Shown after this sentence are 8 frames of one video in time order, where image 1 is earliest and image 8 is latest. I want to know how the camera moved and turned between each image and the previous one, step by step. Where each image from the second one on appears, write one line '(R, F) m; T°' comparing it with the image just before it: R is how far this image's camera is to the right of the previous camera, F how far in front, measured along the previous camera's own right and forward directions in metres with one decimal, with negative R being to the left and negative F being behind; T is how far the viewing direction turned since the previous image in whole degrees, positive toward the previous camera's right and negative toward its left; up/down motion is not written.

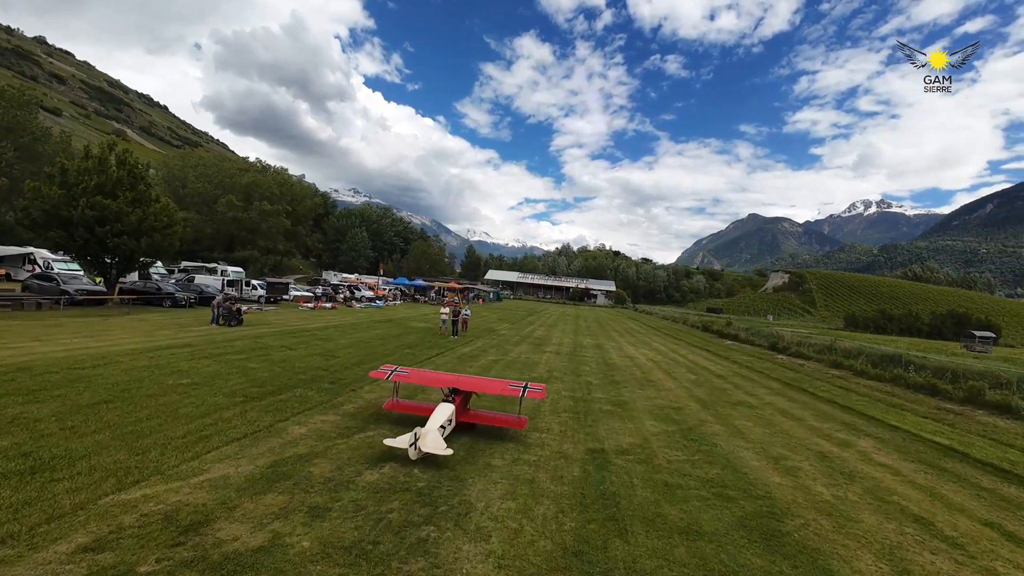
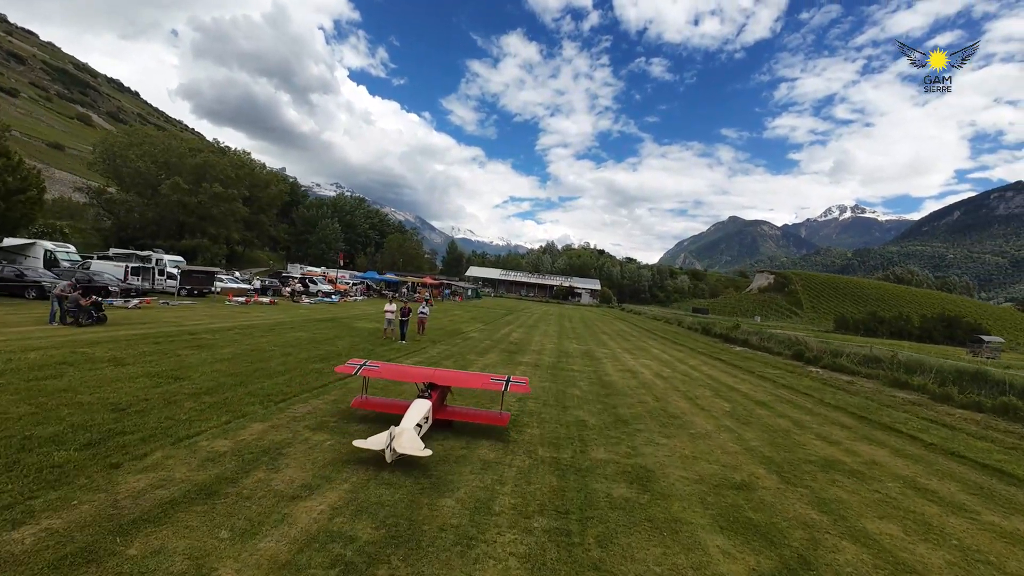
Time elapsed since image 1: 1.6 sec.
(+0.7, +5.1) m; +2°
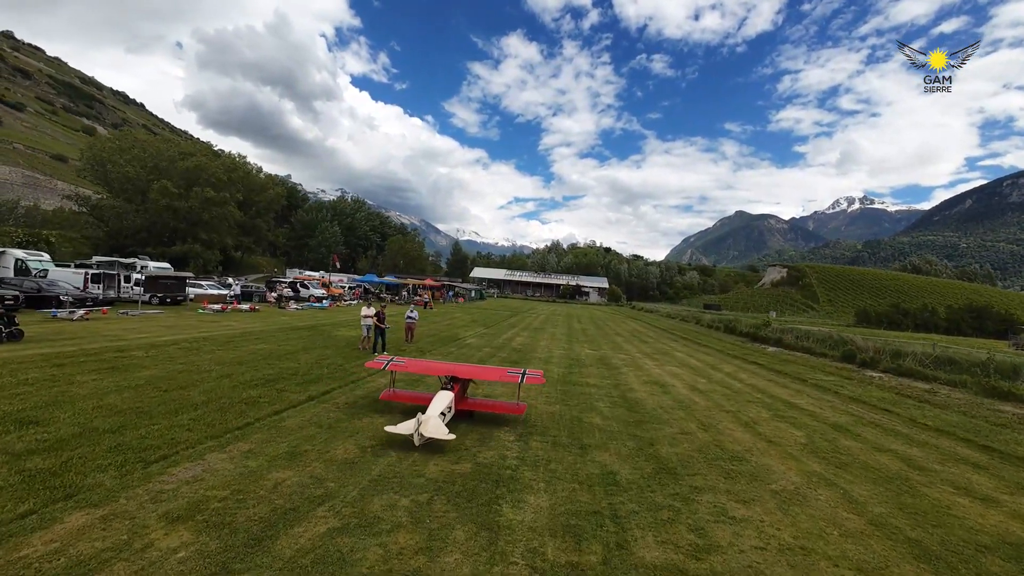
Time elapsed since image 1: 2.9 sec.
(+0.2, +2.8) m; -1°
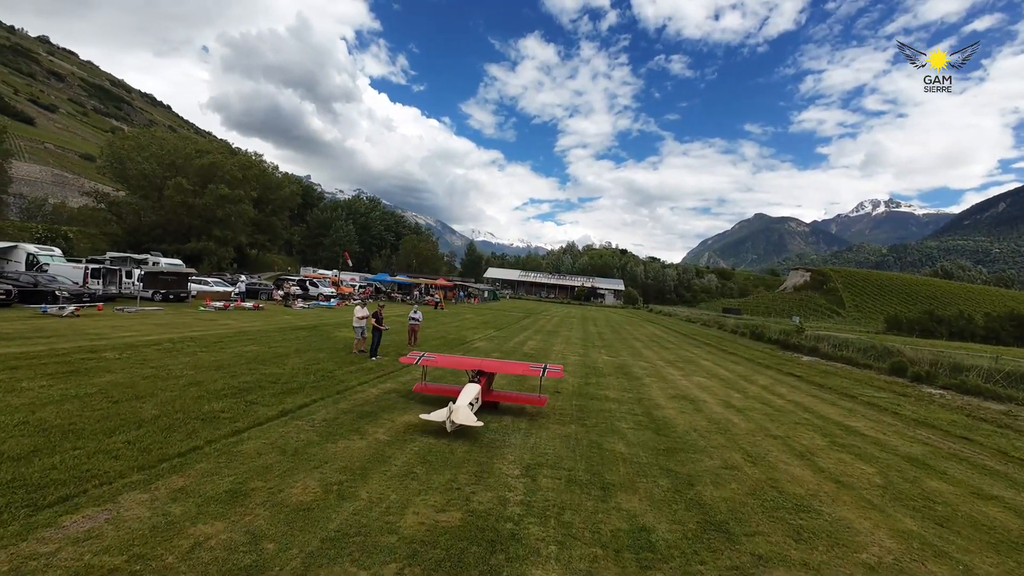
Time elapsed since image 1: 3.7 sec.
(+0.1, +1.4) m; -2°
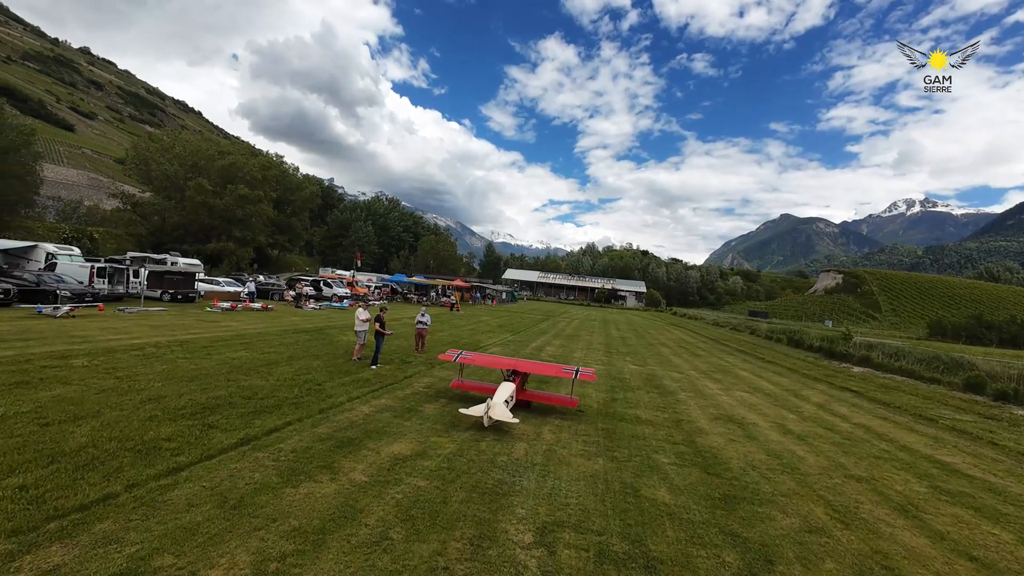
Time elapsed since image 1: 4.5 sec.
(+0.1, +1.5) m; -3°
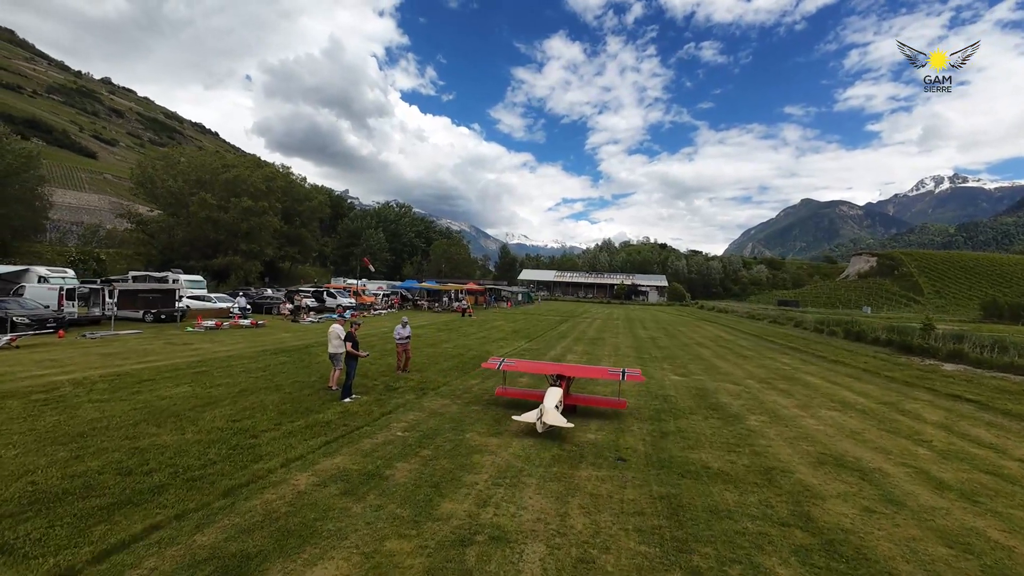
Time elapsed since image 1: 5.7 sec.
(+0.2, +2.8) m; -2°
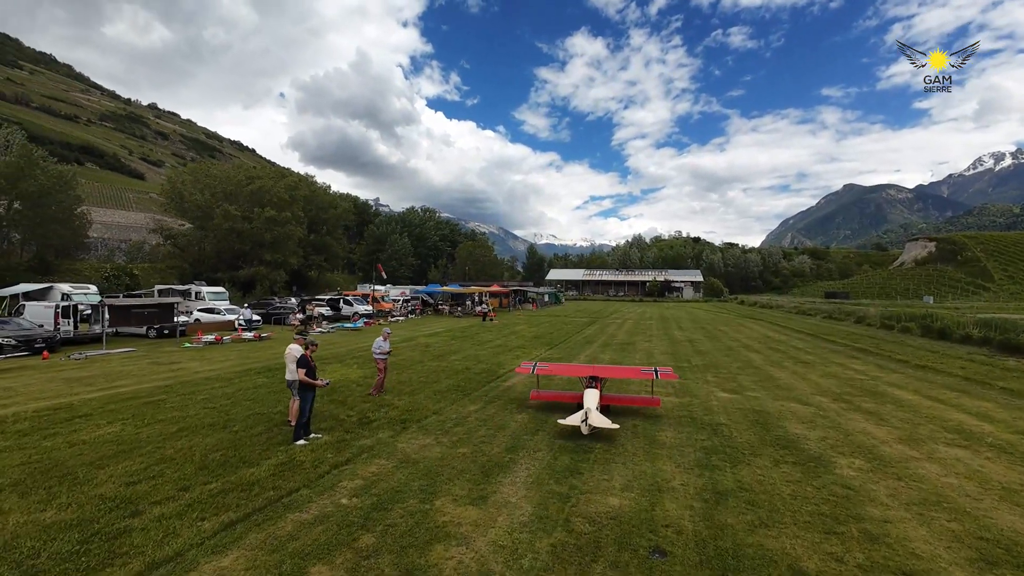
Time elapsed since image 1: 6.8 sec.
(+0.6, +2.2) m; -4°
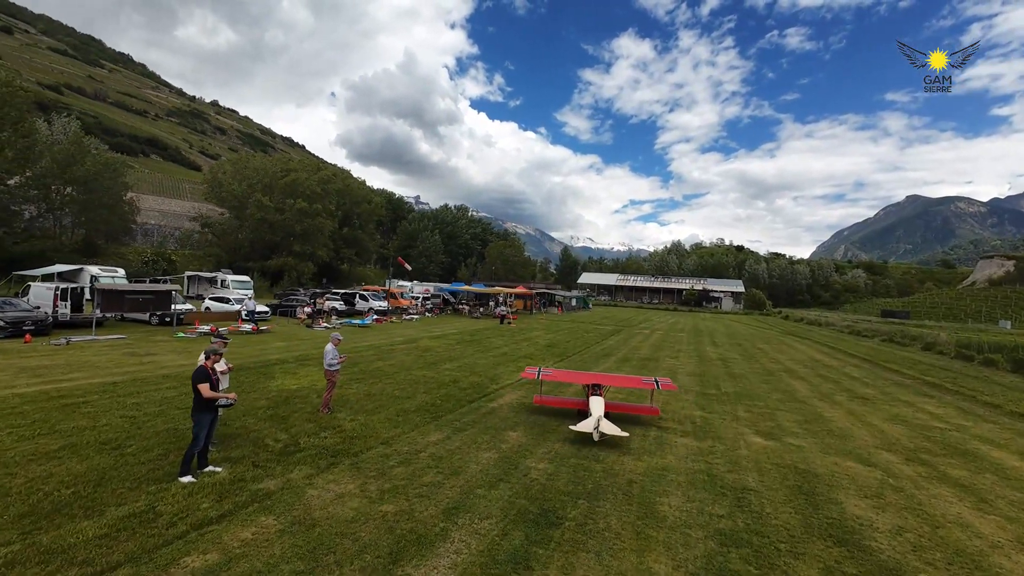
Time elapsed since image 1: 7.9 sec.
(+1.0, +1.9) m; -5°
